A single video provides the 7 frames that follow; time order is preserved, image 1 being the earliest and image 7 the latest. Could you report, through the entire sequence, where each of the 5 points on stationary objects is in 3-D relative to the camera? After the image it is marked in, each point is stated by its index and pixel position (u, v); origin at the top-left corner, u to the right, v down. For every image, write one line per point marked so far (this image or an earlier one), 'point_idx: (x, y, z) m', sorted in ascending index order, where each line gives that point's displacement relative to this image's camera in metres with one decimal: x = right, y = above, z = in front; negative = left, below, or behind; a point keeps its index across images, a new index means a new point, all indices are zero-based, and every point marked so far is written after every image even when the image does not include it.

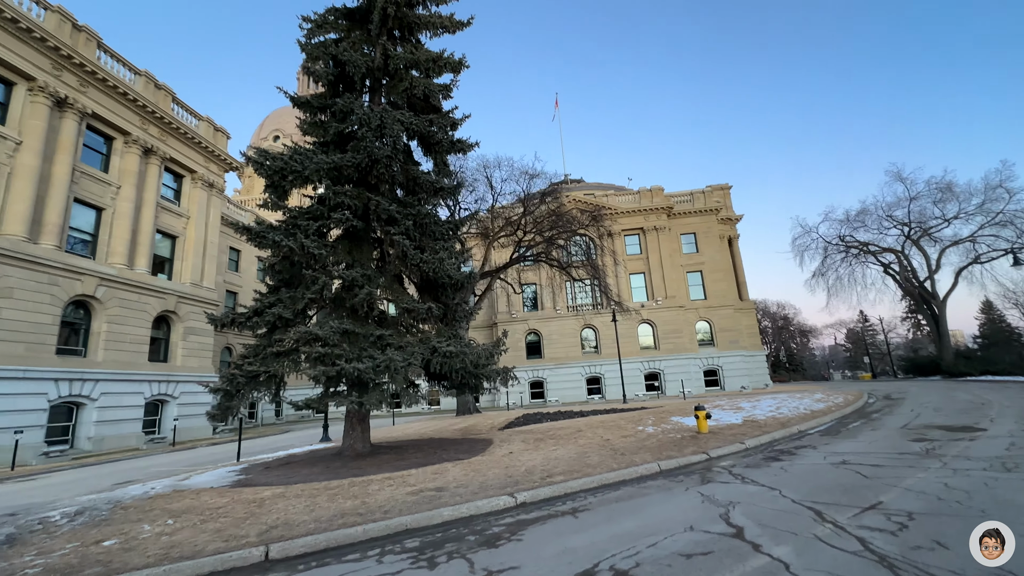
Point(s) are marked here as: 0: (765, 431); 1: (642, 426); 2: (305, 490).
0: (+5.9, -3.4, +10.7) m
1: (+3.4, -3.7, +12.1) m
2: (-3.2, -3.1, +7.0) m
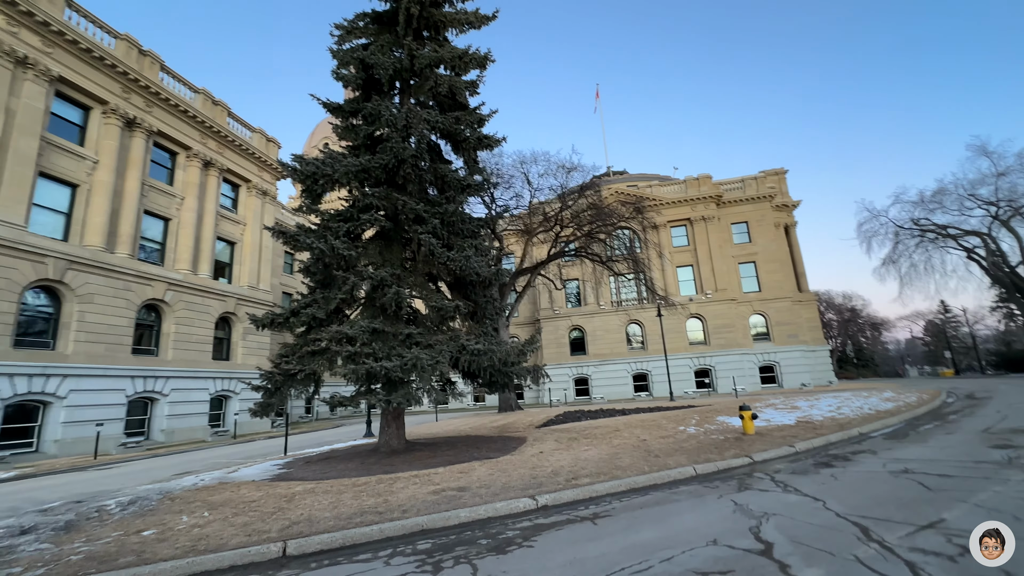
0: (+6.6, -3.2, +9.9) m
1: (+4.3, -3.5, +11.6) m
2: (-2.8, -3.1, +7.2) m
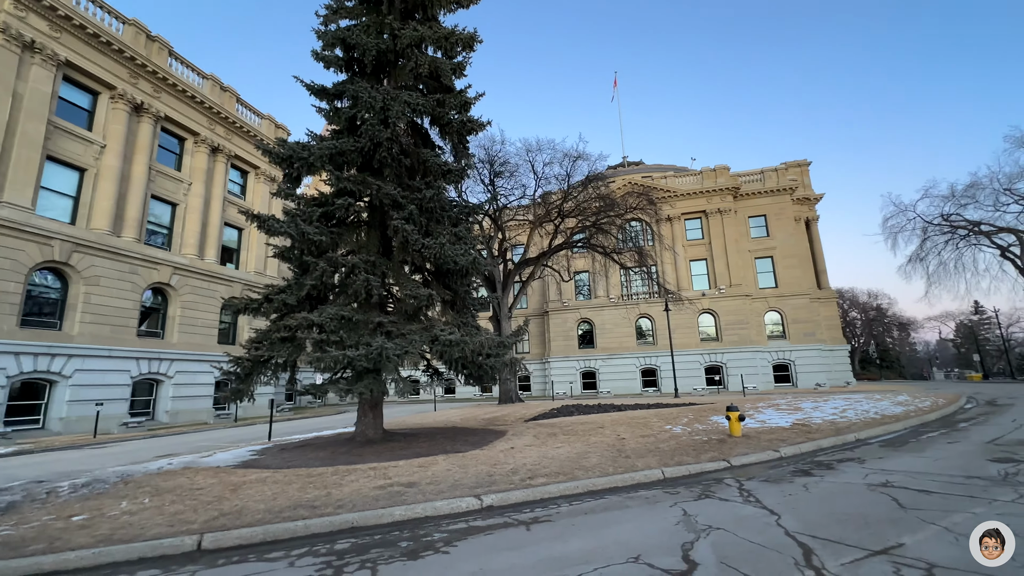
0: (+6.1, -3.1, +9.4) m
1: (+3.9, -3.3, +11.1) m
2: (-3.4, -2.9, +7.0) m
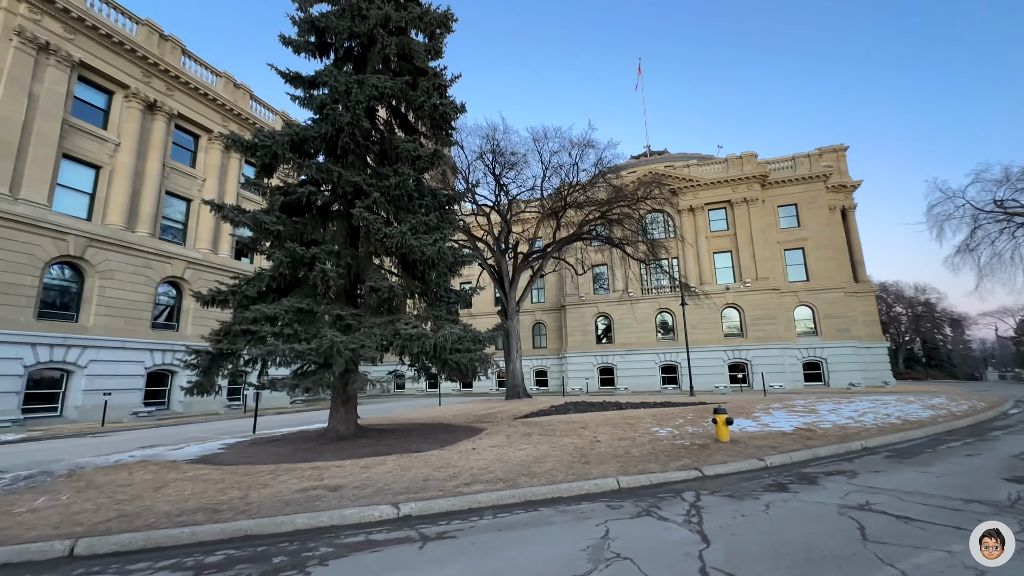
0: (+5.4, -2.9, +8.4) m
1: (+3.3, -3.2, +10.3) m
2: (-4.2, -2.7, +6.7) m
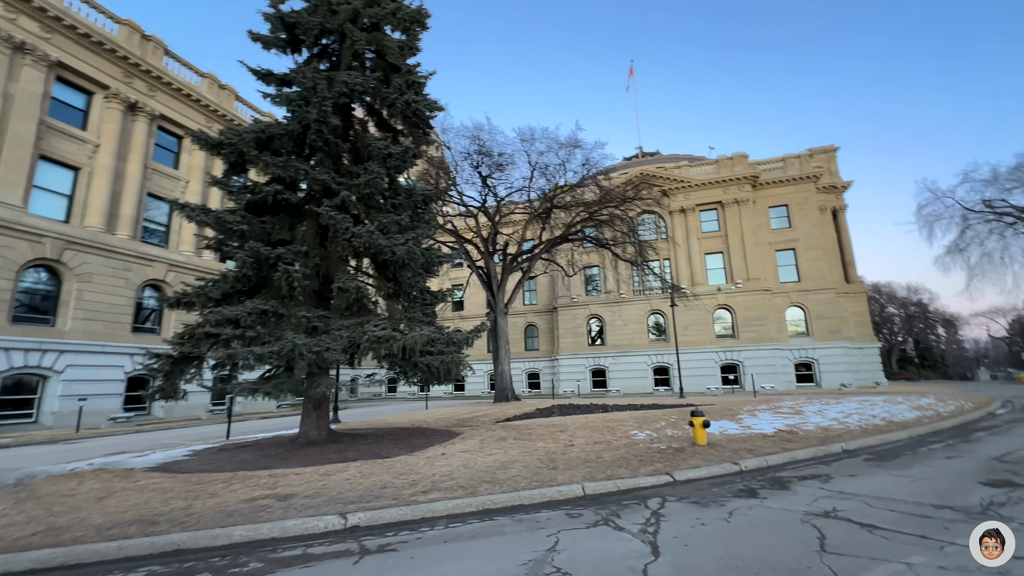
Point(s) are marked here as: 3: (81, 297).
0: (+4.9, -2.9, +8.2) m
1: (+2.8, -3.2, +10.1) m
2: (-4.7, -2.8, +6.4) m
3: (-18.0, -0.4, +19.1) m
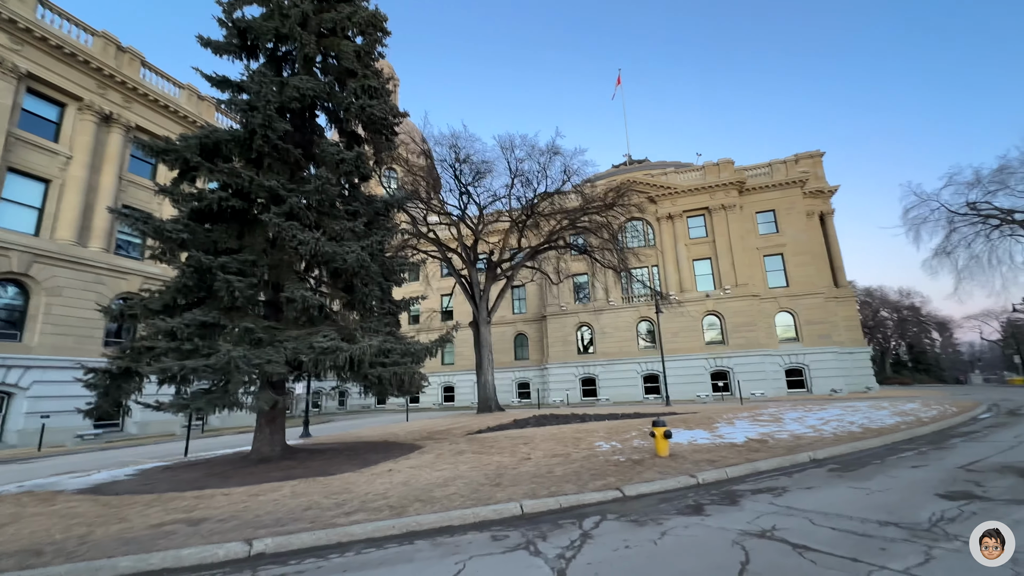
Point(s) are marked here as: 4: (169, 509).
0: (+4.0, -2.9, +7.9) m
1: (+1.9, -3.3, +9.8) m
2: (-5.6, -2.9, +6.1) m
3: (-18.9, -1.0, +18.7) m
4: (-4.3, -2.8, +5.8) m
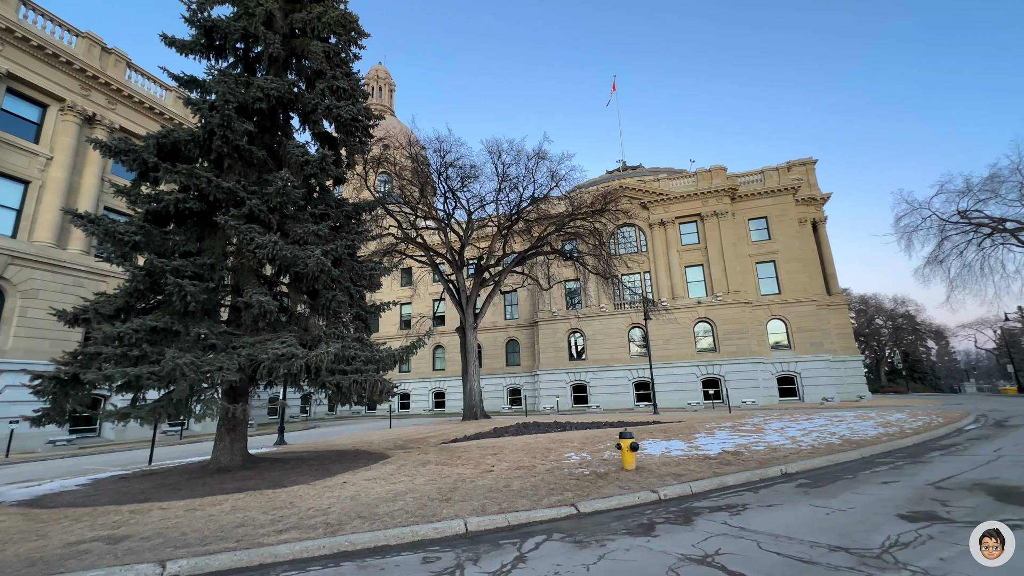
0: (+3.4, -3.1, +7.6) m
1: (+1.3, -3.4, +9.5) m
2: (-6.2, -2.9, +5.8) m
3: (-19.6, -1.1, +18.4) m
4: (-5.0, -2.8, +5.5) m
